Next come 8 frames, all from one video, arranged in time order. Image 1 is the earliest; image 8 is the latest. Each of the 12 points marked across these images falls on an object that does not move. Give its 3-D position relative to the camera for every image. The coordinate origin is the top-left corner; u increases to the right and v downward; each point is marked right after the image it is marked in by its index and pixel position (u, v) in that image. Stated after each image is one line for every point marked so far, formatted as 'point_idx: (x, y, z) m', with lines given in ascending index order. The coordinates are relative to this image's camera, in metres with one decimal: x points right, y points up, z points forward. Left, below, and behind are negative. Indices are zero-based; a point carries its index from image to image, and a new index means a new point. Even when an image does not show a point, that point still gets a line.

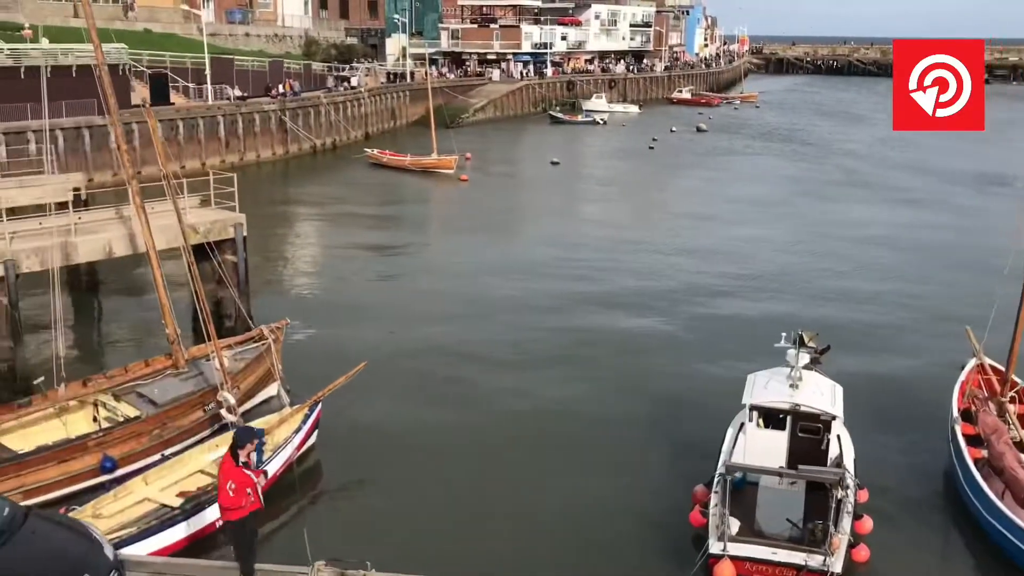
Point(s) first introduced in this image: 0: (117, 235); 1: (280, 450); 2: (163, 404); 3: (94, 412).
0: (-7.8, +1.0, +18.8) m
1: (-3.5, -2.5, +14.7) m
2: (-5.7, -1.9, +15.5) m
3: (-7.0, -2.1, +15.9) m
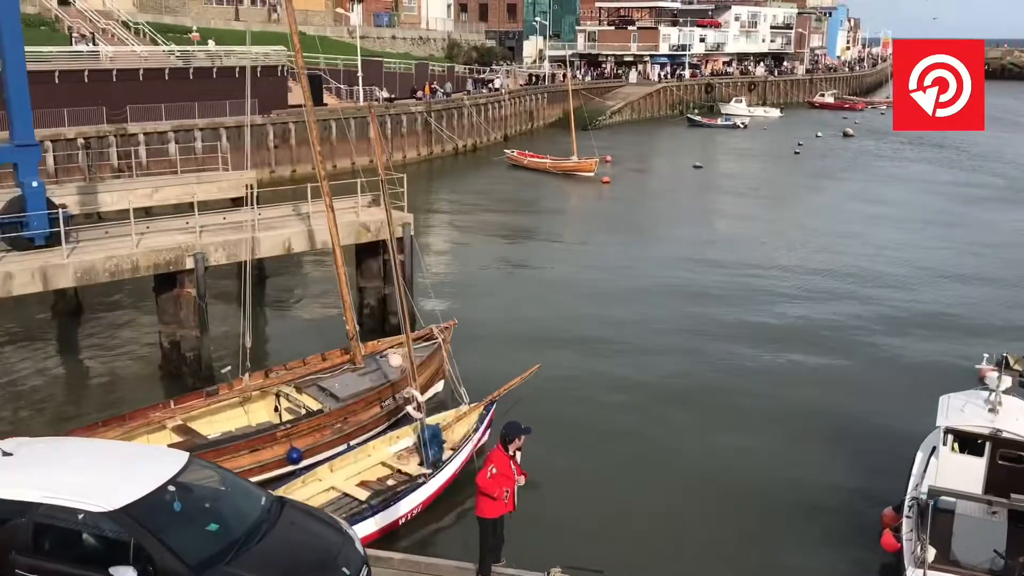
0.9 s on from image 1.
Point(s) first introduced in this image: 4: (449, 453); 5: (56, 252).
0: (-4.4, +1.1, +19.3) m
1: (-0.8, -2.5, +14.8) m
2: (-2.8, -1.8, +15.9) m
3: (-4.1, -2.0, +16.4) m
4: (-1.0, -2.5, +14.6) m
5: (-8.0, +0.6, +16.7) m
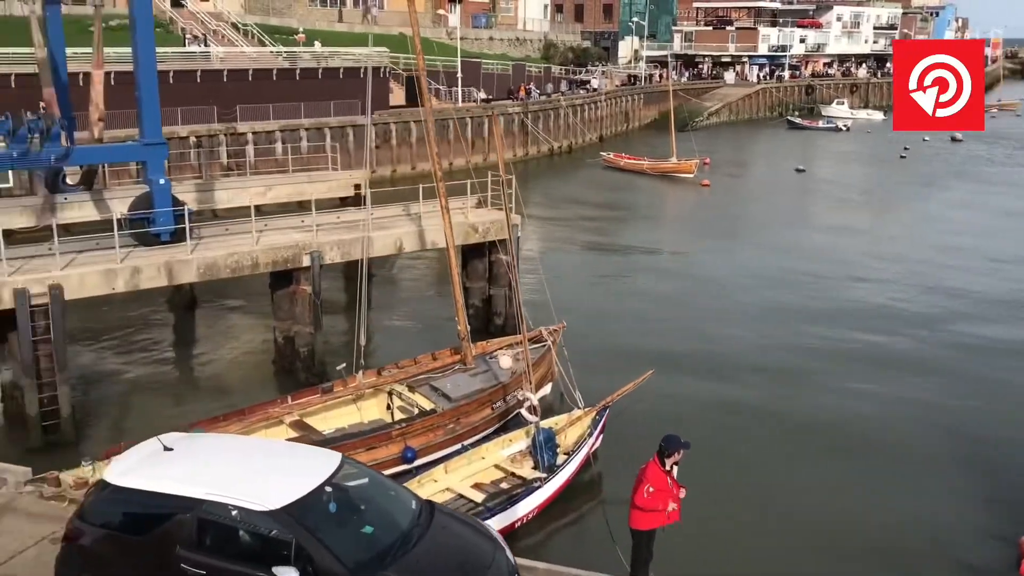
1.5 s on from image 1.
0: (-2.1, +1.2, +19.5) m
1: (+1.0, -2.5, +14.6) m
2: (-0.9, -1.9, +15.9) m
3: (-2.2, -1.9, +16.5) m
4: (+0.8, -2.6, +14.5) m
5: (-6.0, +0.7, +17.2) m
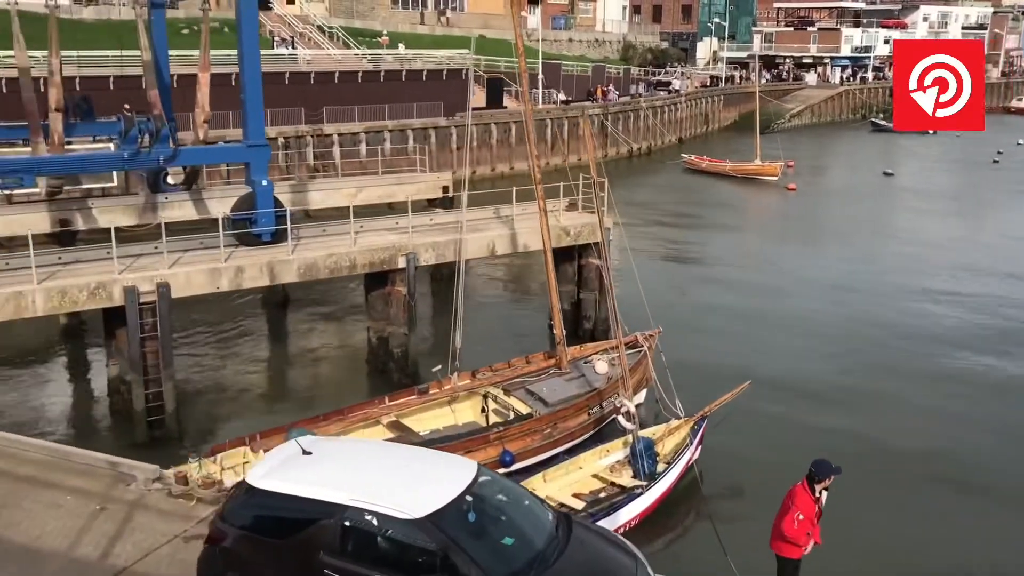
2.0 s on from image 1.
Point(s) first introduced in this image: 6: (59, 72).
0: (-0.2, +1.1, +19.4) m
1: (+2.5, -2.6, +14.4) m
2: (+0.7, -1.9, +15.8) m
3: (-0.5, -2.0, +16.4) m
4: (+2.3, -2.7, +14.3) m
5: (-4.2, +0.7, +17.4) m
6: (-7.7, +3.7, +16.3) m
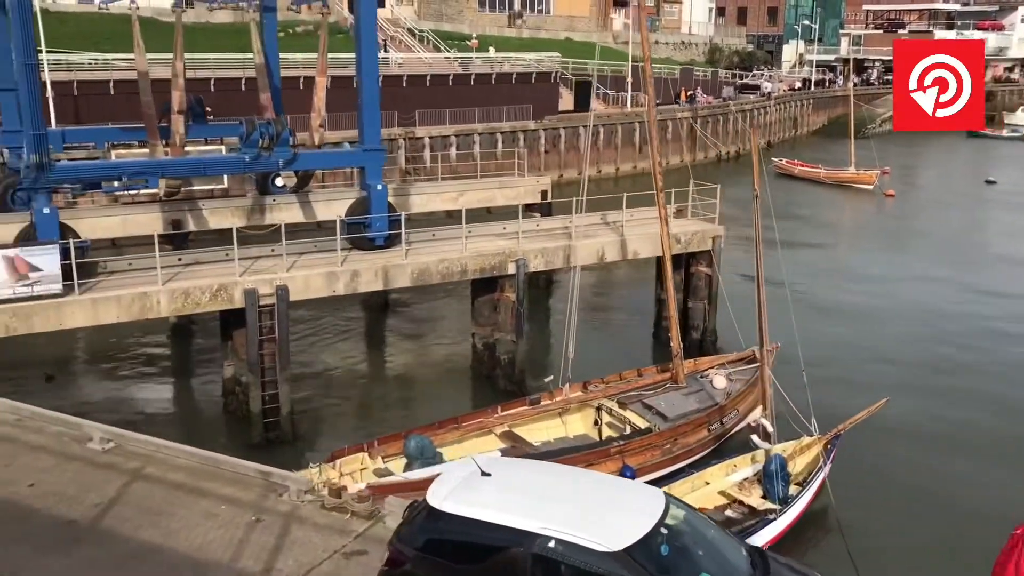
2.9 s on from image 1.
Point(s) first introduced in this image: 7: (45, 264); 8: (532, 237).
0: (+2.0, +0.9, +19.1) m
1: (+4.2, -2.8, +13.8) m
2: (+2.6, -2.1, +15.3) m
3: (+1.4, -2.1, +16.1) m
4: (+4.0, -2.9, +13.7) m
5: (-2.1, +0.6, +17.4) m
6: (-5.7, +3.7, +16.5) m
7: (-7.0, +0.4, +14.3) m
8: (+0.4, +1.0, +19.1) m
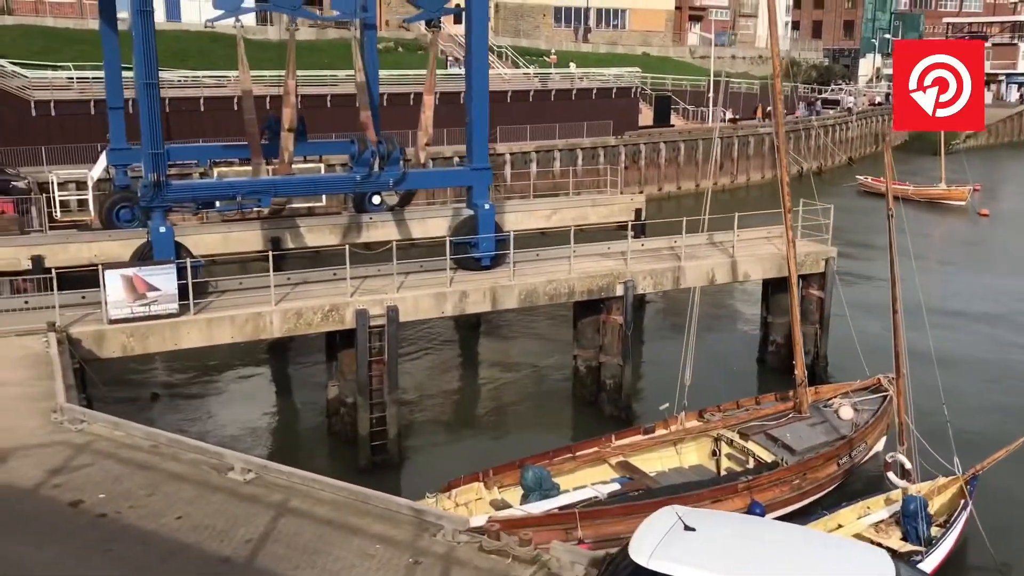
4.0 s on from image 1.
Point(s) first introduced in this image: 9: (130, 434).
0: (+4.0, +0.5, +18.4) m
1: (+5.9, -3.2, +13.0) m
2: (+4.4, -2.5, +14.6) m
3: (+3.3, -2.5, +15.5) m
4: (+5.7, -3.3, +12.9) m
5: (-0.2, +0.3, +17.0) m
6: (-3.7, +3.3, +16.3) m
7: (-5.2, +0.1, +14.2) m
8: (+2.5, +0.6, +18.6) m
9: (-4.0, -1.5, +10.1) m
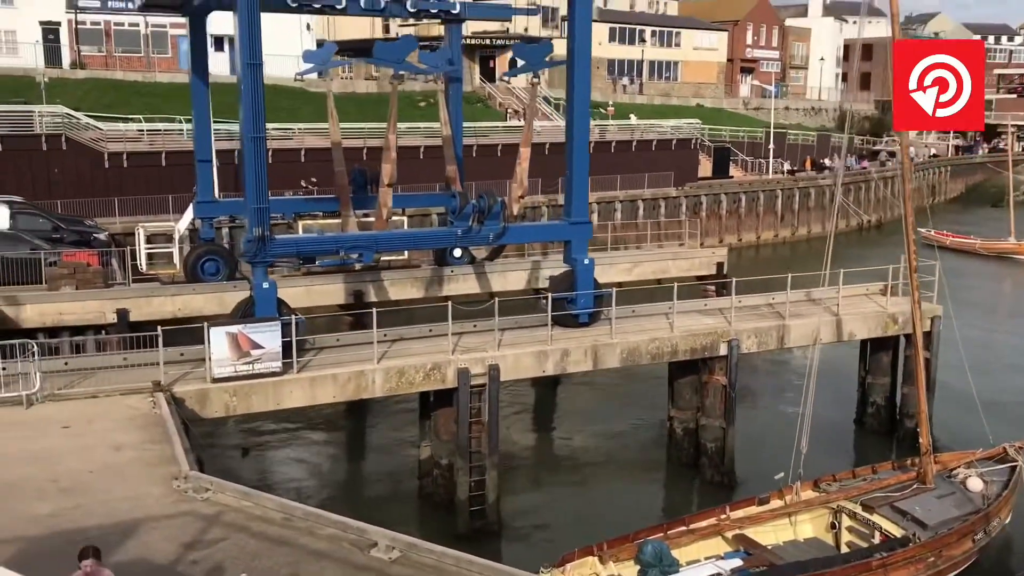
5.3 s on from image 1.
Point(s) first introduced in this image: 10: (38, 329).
0: (+5.8, -0.6, +17.7) m
1: (+7.5, -4.1, +12.1) m
2: (+6.0, -3.4, +13.8) m
3: (+4.9, -3.5, +14.6) m
4: (+7.3, -4.1, +12.0) m
5: (+1.6, -0.8, +16.4) m
6: (-2.0, +2.4, +16.0) m
7: (-3.5, -0.8, +13.8) m
8: (+4.2, -0.5, +17.9) m
9: (-2.5, -2.2, +9.6) m
10: (-9.0, -0.8, +18.3) m
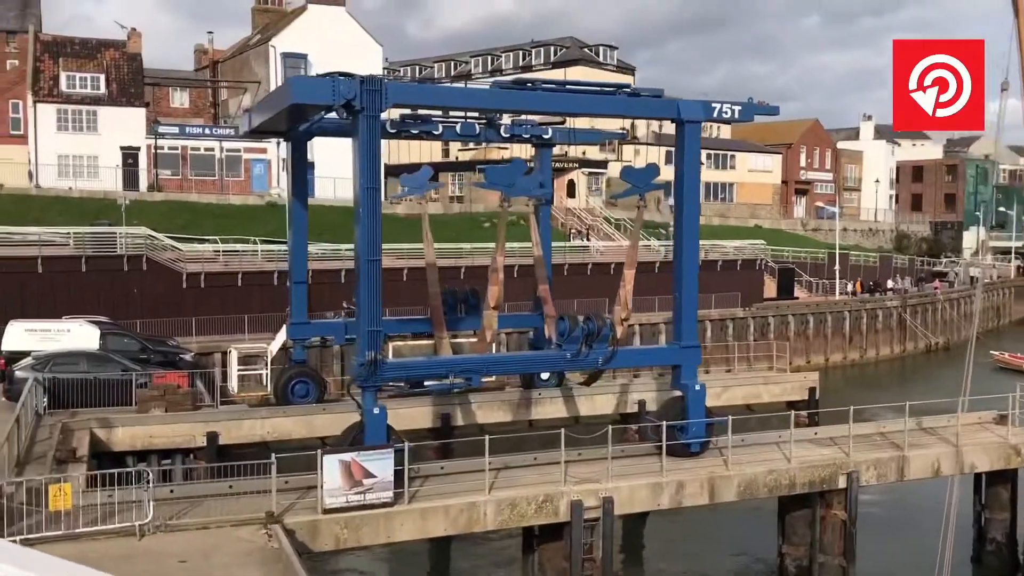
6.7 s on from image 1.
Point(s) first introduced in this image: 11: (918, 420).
0: (+7.6, -2.9, +16.8) m
1: (+9.1, -5.6, +10.7) m
2: (+7.7, -5.2, +12.6) m
3: (+6.6, -5.3, +13.5) m
4: (+8.9, -5.6, +10.7) m
5: (+3.3, -2.8, +15.7) m
6: (-0.2, +0.3, +15.8) m
7: (-1.8, -2.5, +13.2) m
8: (+6.1, -2.8, +17.1) m
9: (-1.0, -3.4, +8.9) m
10: (-7.2, -3.1, +17.9) m
11: (+7.9, -2.5, +18.5) m
